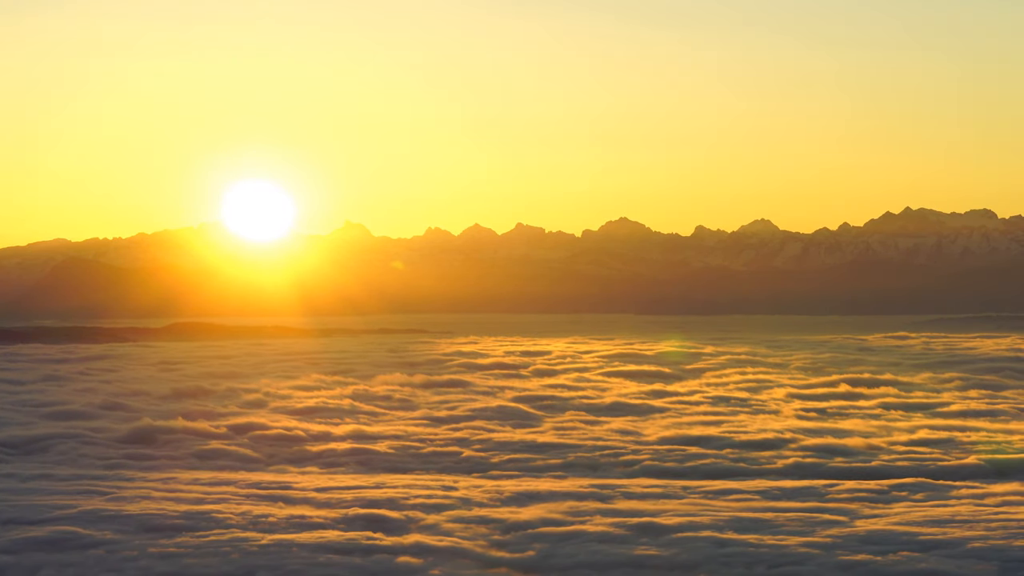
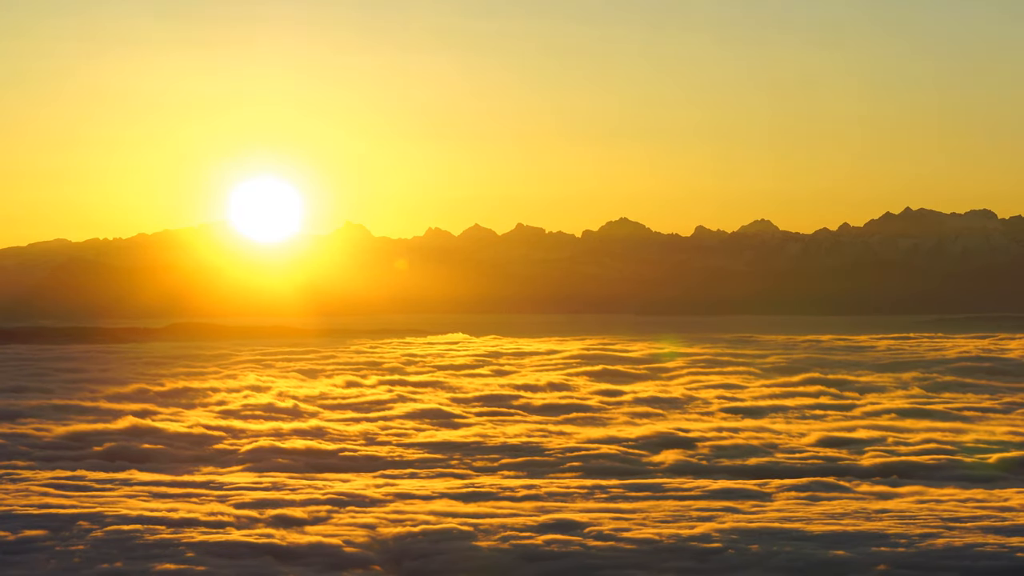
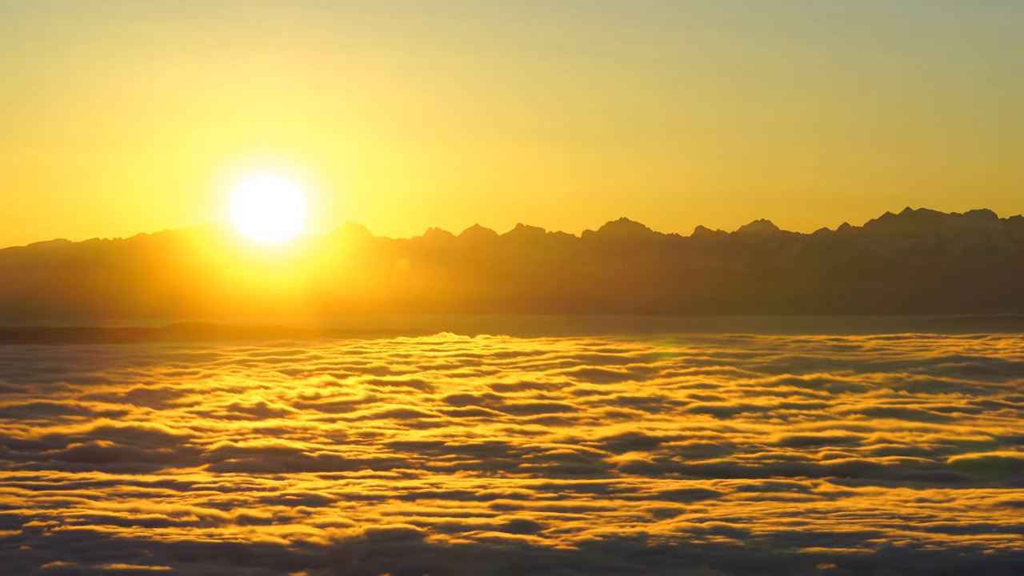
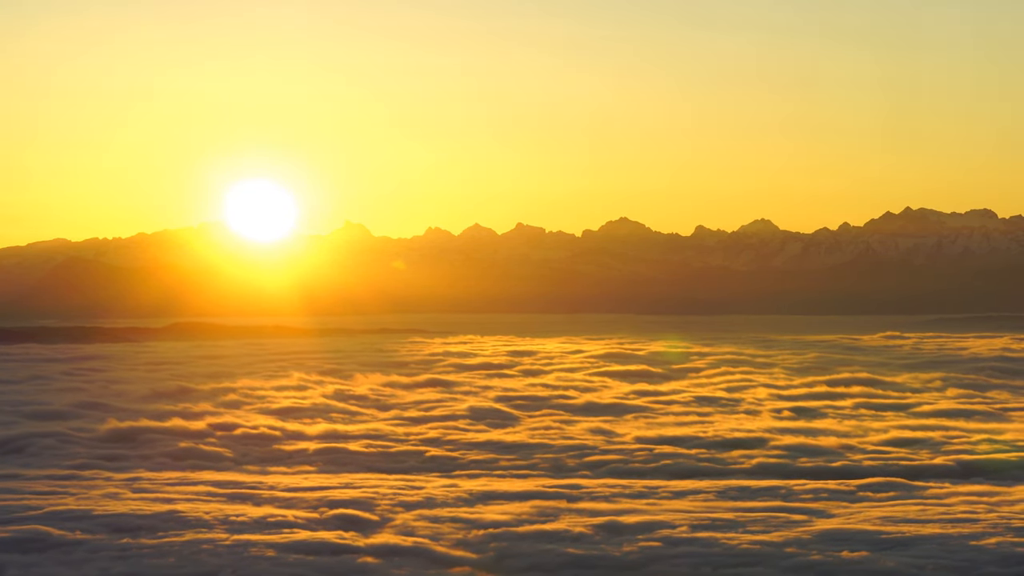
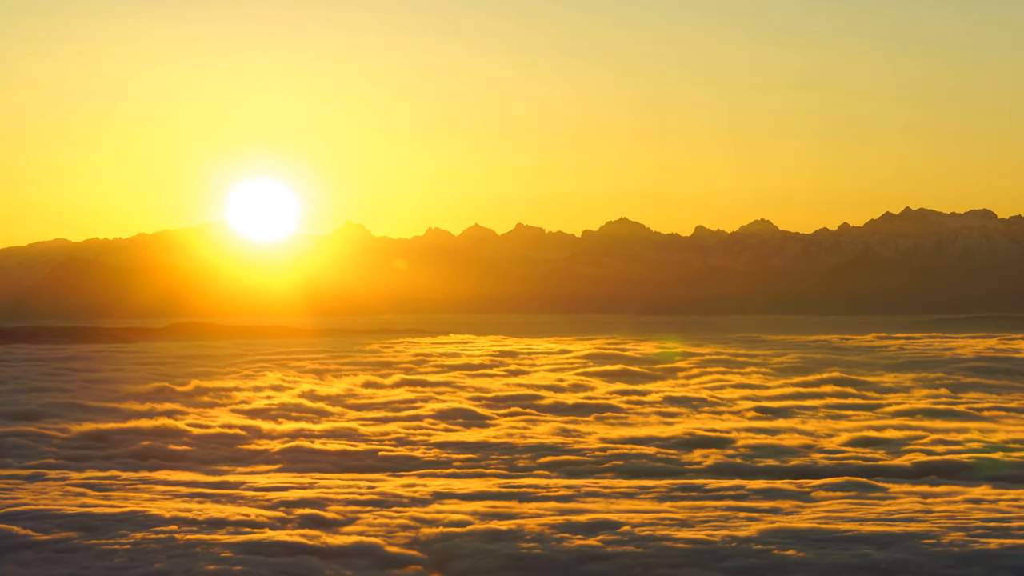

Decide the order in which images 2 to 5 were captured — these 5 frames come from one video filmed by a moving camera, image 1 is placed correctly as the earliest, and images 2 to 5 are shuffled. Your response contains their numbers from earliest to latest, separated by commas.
4, 5, 2, 3
